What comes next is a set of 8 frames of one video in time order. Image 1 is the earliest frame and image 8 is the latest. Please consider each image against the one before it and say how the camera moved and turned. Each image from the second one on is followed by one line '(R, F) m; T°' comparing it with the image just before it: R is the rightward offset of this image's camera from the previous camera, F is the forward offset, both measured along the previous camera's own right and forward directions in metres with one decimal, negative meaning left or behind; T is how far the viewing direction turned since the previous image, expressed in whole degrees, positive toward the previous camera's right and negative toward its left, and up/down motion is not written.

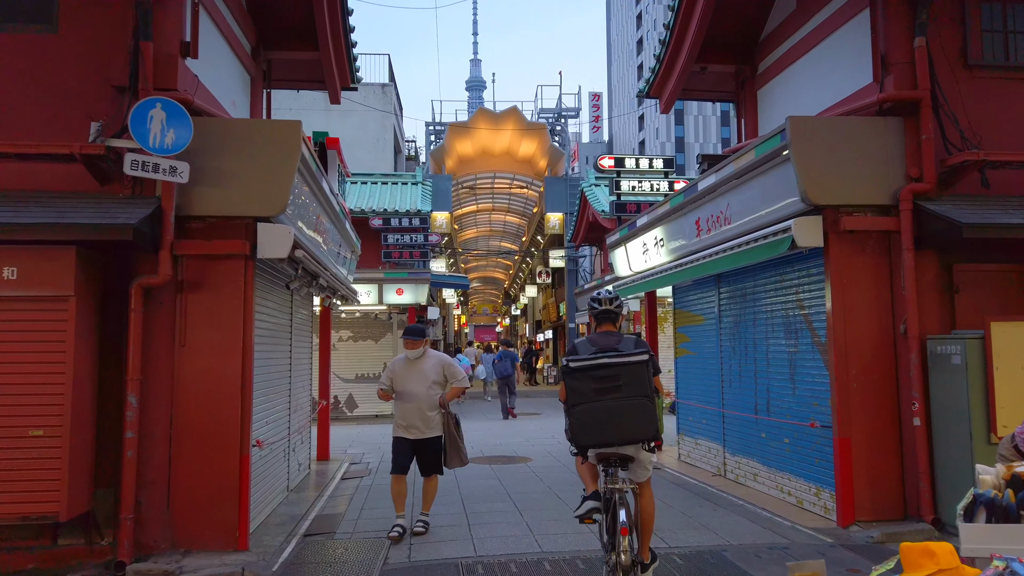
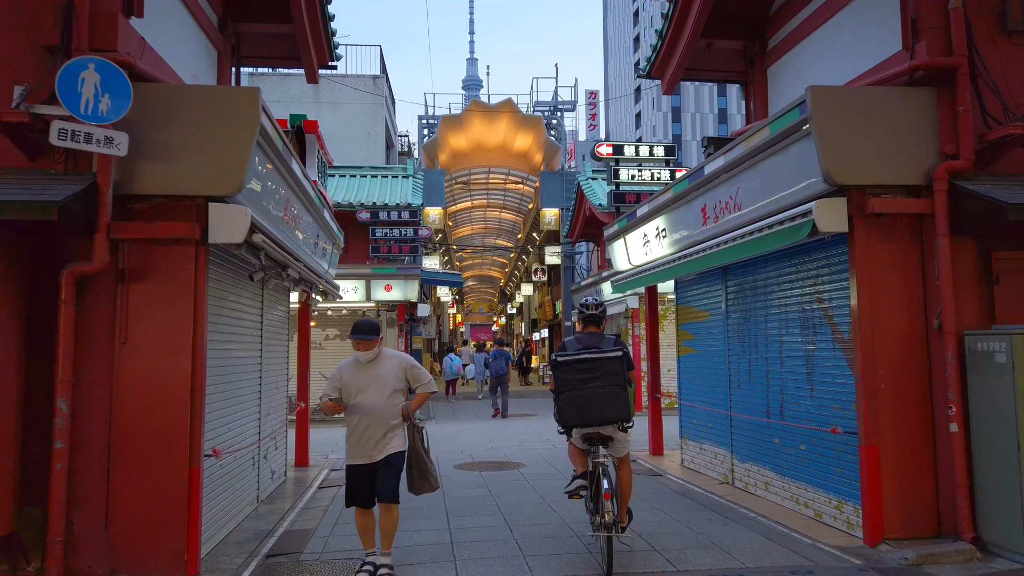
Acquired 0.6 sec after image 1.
(+0.1, +0.7) m; 0°
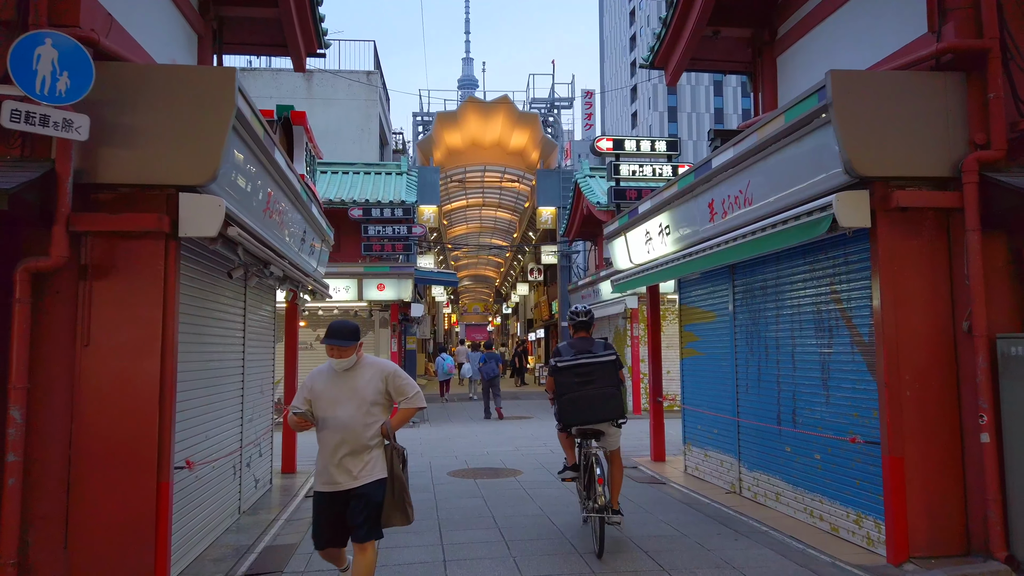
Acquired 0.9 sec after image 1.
(0.0, +0.4) m; 0°
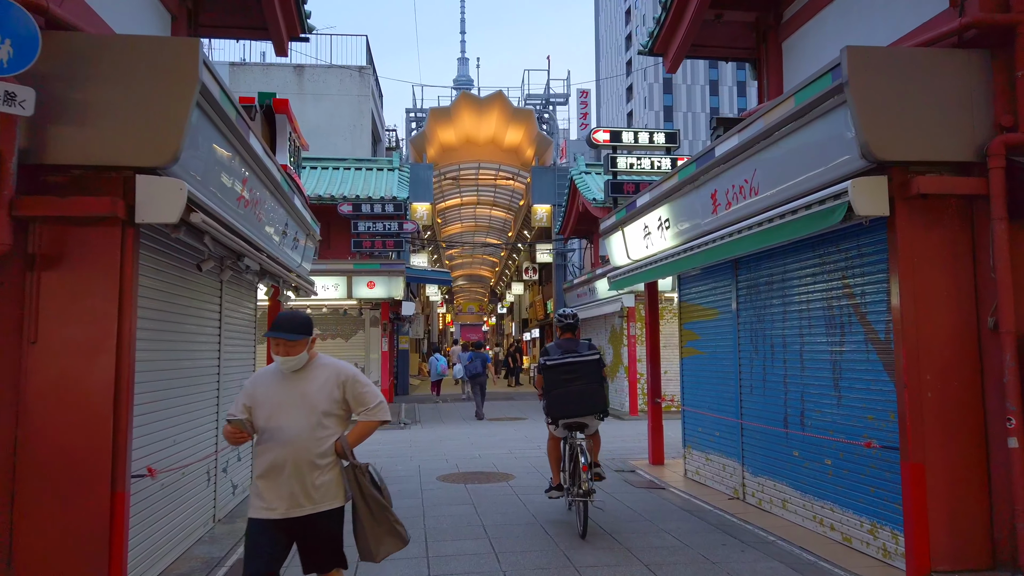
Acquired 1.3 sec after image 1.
(0.0, +0.4) m; 0°
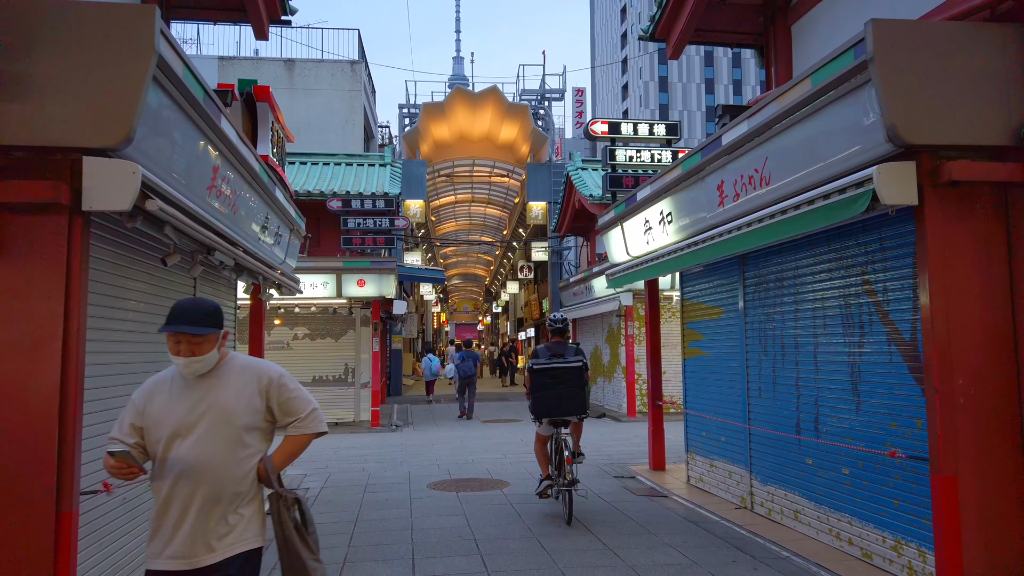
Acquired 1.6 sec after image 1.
(0.0, +0.4) m; 0°
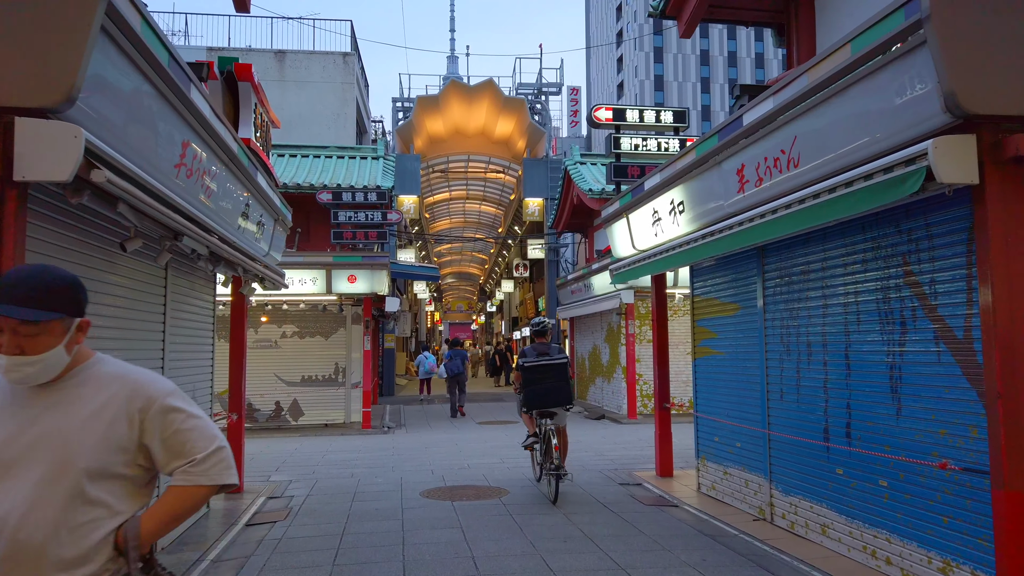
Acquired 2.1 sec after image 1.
(-0.1, +0.5) m; 0°
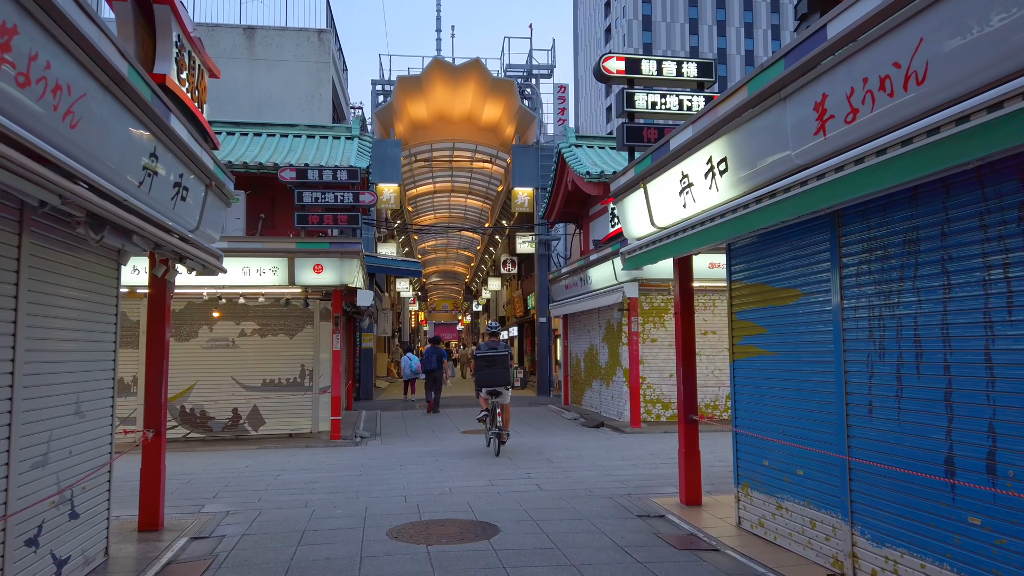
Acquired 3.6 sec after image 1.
(-0.1, +1.7) m; +1°
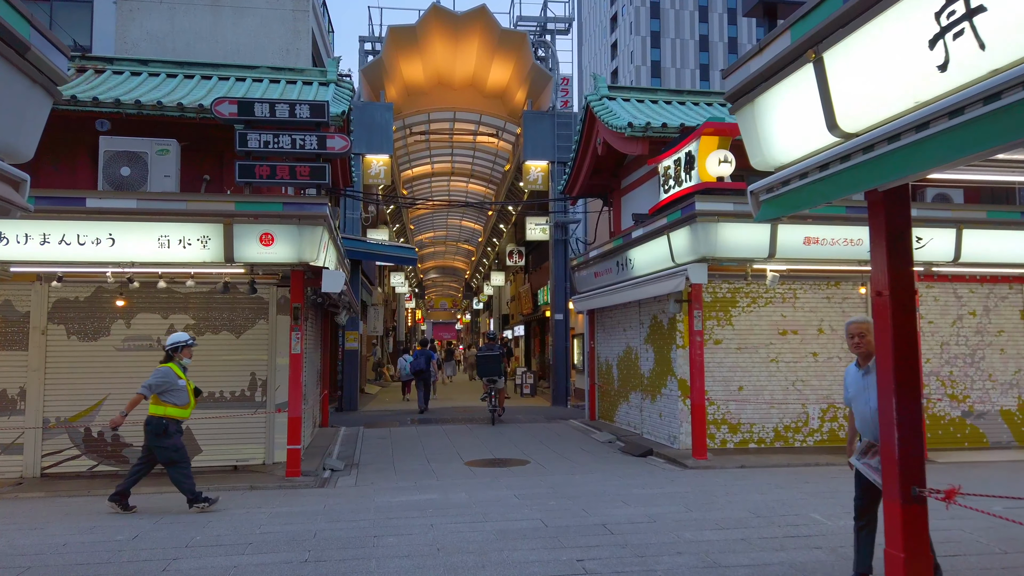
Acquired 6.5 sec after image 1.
(-0.3, +3.4) m; 0°
